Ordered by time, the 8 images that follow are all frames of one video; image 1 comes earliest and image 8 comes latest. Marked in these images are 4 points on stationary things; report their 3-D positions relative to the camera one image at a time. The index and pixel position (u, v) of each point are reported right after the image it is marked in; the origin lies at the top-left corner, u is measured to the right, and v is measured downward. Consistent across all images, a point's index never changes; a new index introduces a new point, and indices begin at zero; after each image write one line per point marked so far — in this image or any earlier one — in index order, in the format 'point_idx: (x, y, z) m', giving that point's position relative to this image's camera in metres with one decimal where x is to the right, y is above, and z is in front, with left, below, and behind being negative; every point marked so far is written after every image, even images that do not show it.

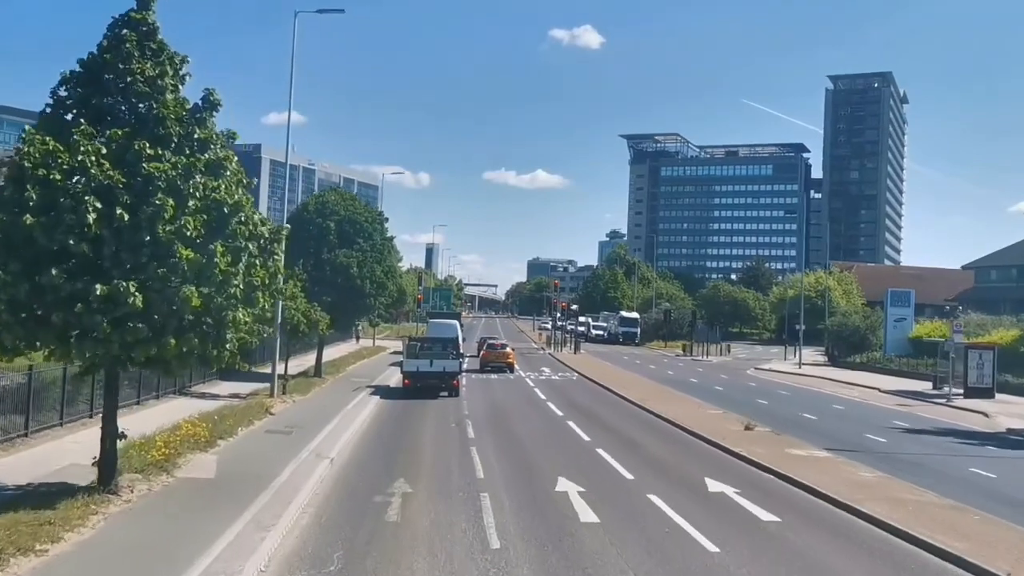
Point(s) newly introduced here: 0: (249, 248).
0: (-3.6, +0.6, +13.1) m
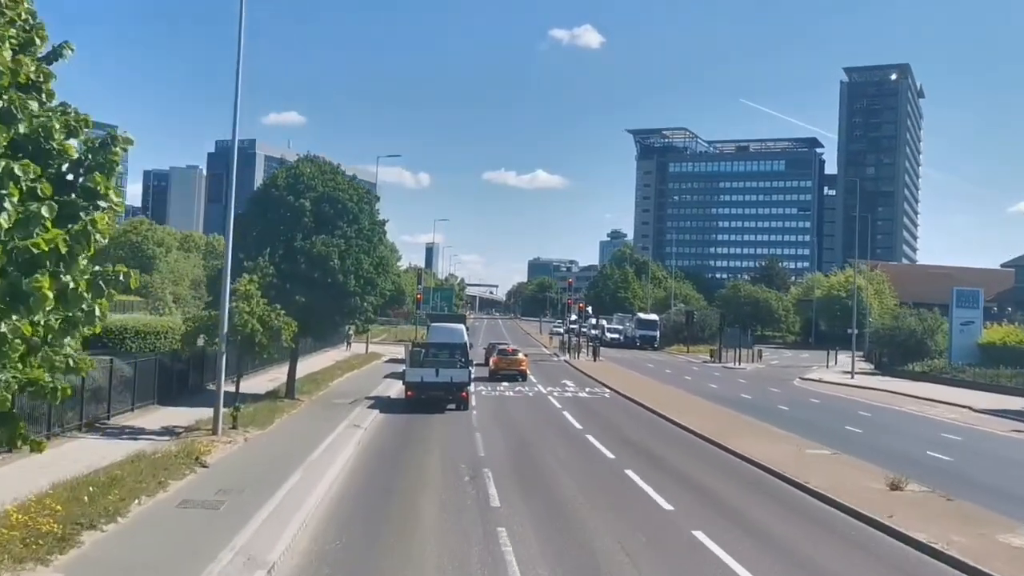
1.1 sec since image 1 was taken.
0: (-2.9, +0.6, +5.9) m
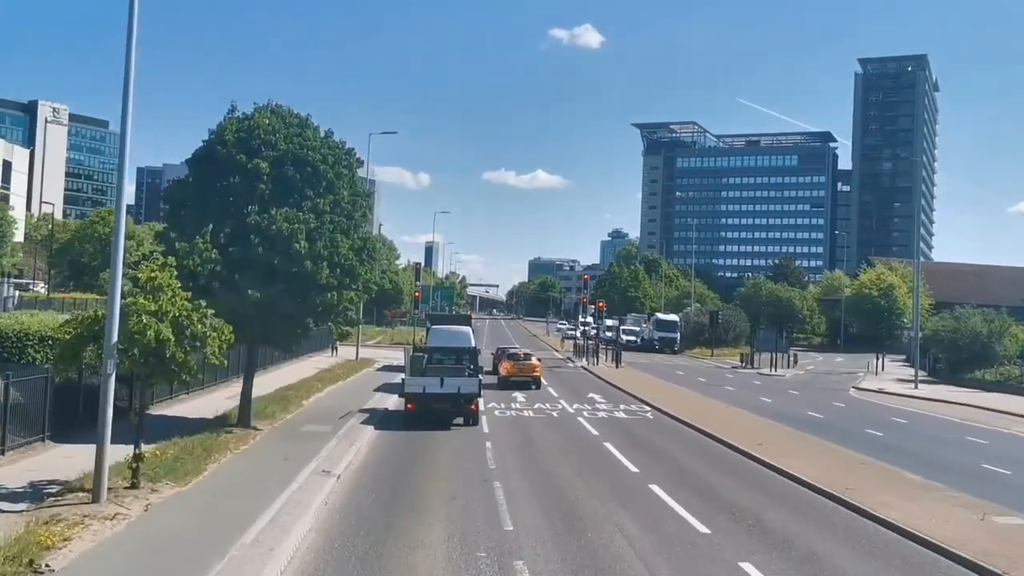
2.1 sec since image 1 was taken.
0: (-2.4, +0.8, -0.7) m
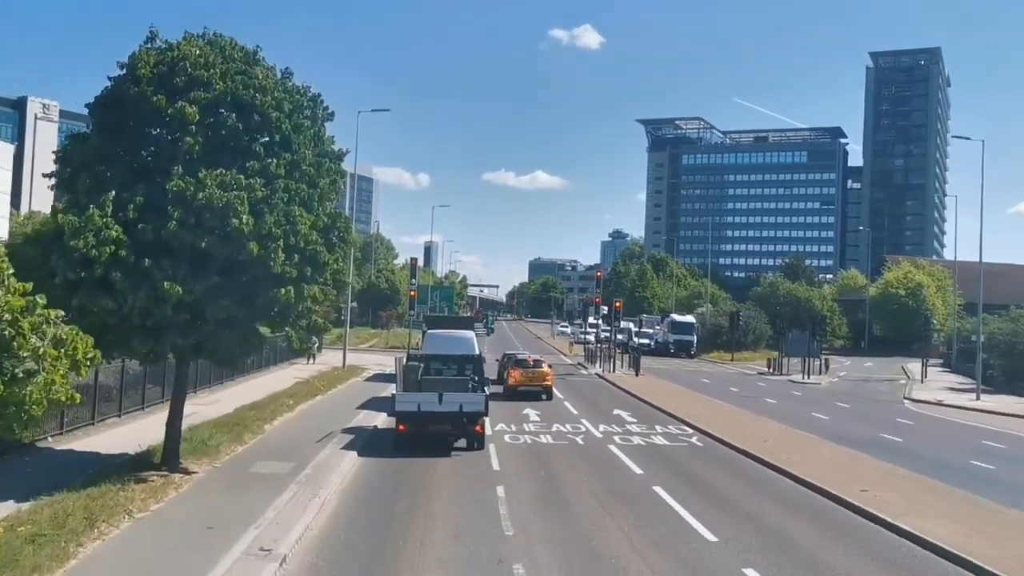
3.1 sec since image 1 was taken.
0: (-2.0, +0.9, -5.9) m
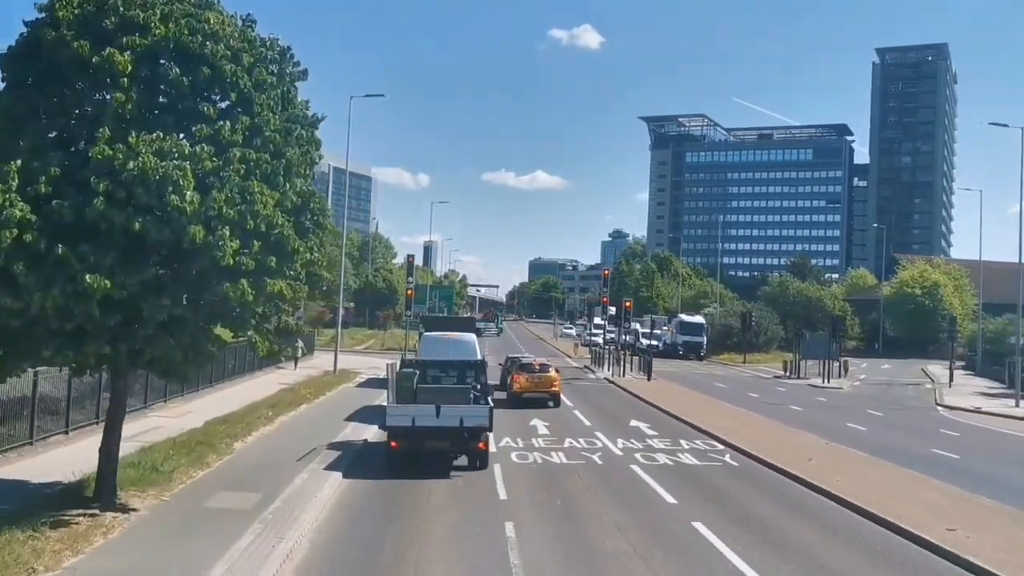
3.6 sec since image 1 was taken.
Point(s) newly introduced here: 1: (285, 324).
0: (-1.9, +1.0, -8.7) m
1: (-3.1, -0.5, +13.4) m
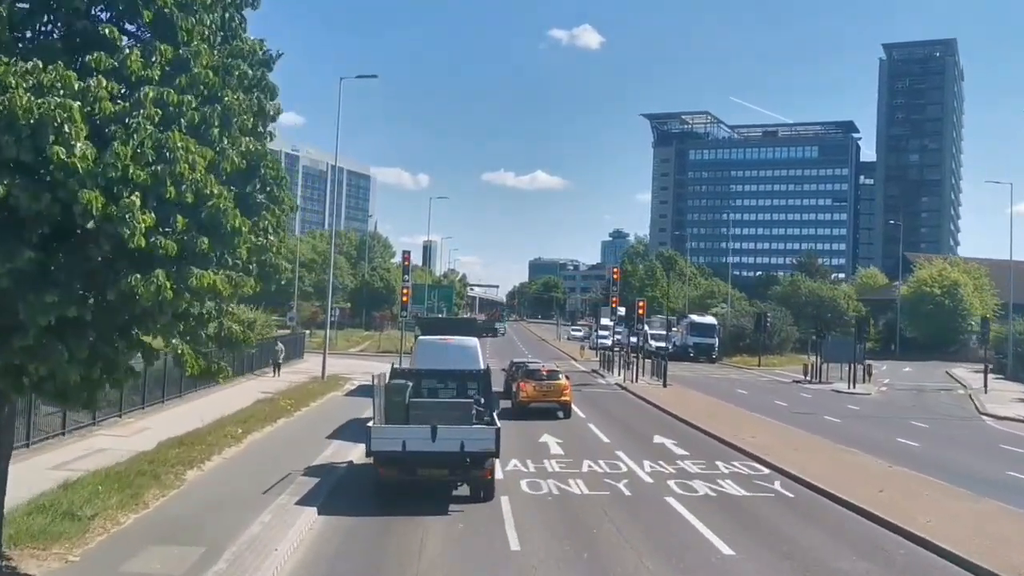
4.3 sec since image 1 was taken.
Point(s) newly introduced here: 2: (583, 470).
0: (-1.7, +1.1, -11.8) m
1: (-2.9, -0.4, +10.3) m
2: (+1.4, -3.4, +18.2) m
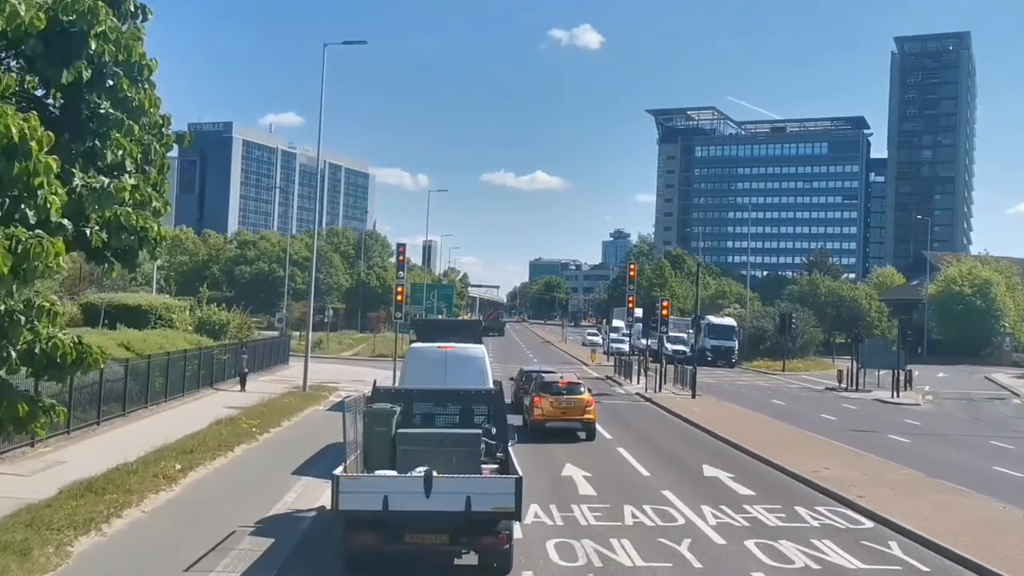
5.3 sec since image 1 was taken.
0: (-1.4, +1.2, -16.2) m
1: (-2.7, -0.3, +5.8) m
2: (+1.6, -3.3, +13.8) m
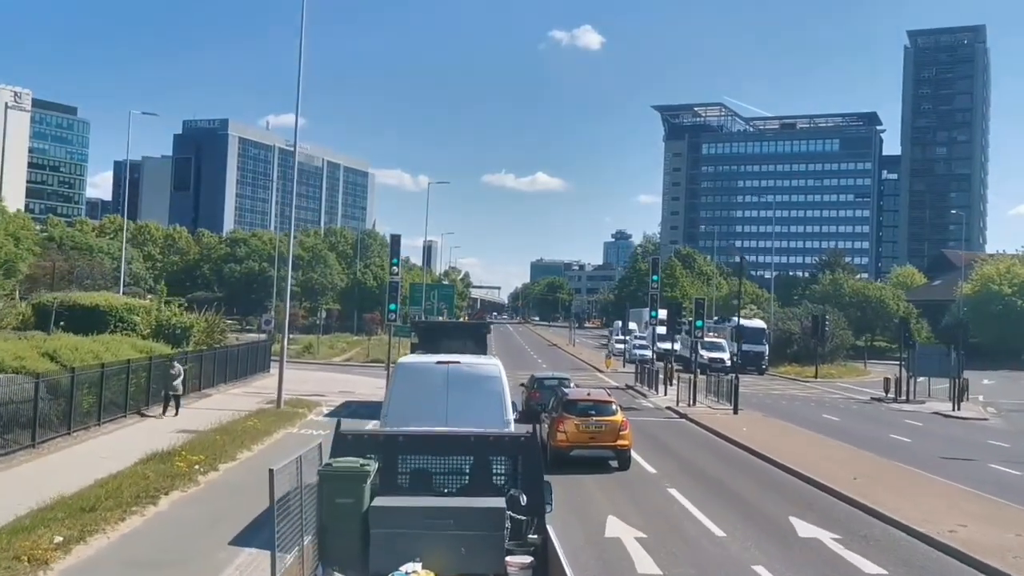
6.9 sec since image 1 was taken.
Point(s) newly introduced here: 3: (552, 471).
0: (-1.1, +1.3, -20.9) m
1: (-2.3, -0.2, +1.1) m
2: (+2.0, -3.2, +9.1) m
3: (+0.8, -3.7, +19.6) m
